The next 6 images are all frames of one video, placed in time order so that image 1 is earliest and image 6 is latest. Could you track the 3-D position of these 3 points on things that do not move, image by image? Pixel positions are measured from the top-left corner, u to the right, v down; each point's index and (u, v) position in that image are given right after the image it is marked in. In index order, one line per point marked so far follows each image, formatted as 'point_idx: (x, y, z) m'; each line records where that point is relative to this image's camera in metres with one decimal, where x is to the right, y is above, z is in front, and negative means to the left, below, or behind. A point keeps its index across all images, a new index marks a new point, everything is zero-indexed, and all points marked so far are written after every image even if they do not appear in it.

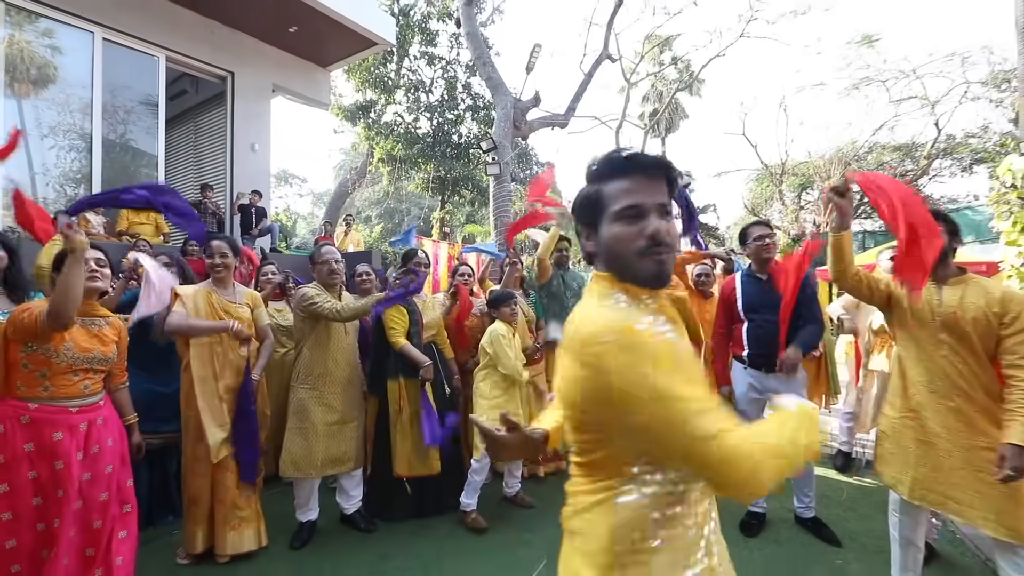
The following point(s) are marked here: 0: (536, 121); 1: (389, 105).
0: (+0.6, +4.0, +11.6) m
1: (-3.8, +5.7, +14.9) m
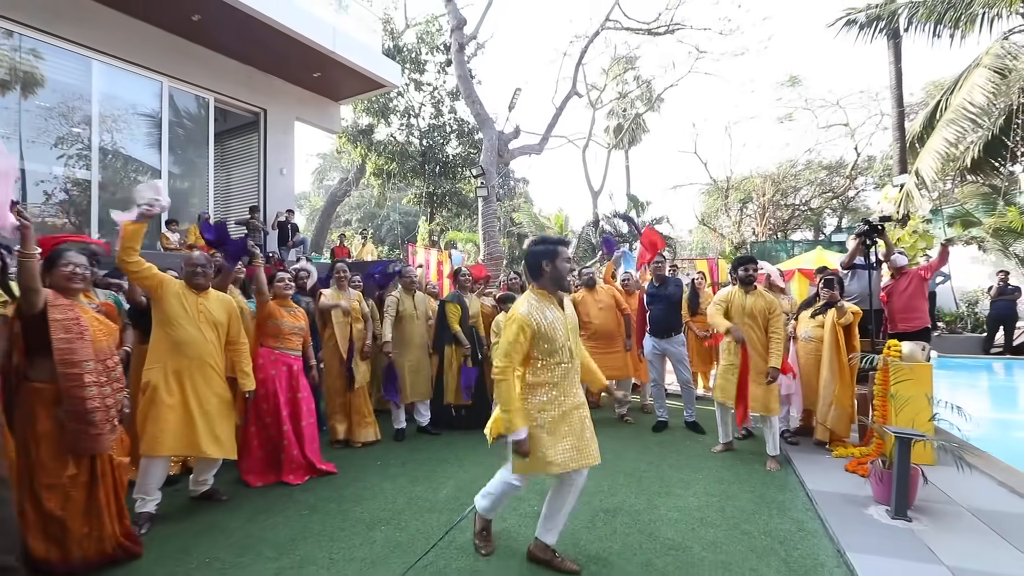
0: (+0.1, +4.0, +13.9) m
1: (-4.5, +5.7, +16.9) m
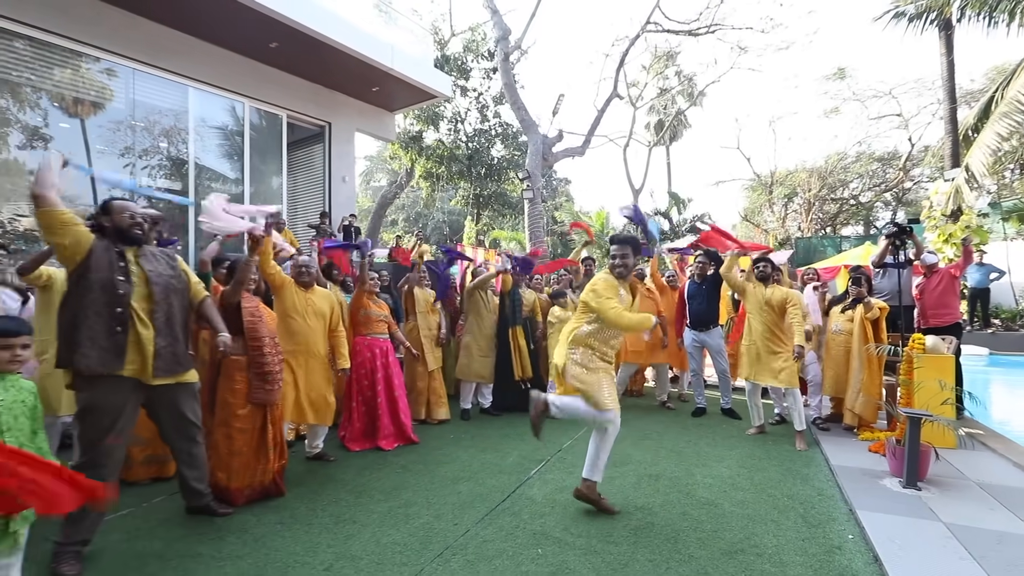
0: (+1.4, +4.1, +14.4) m
1: (-2.9, +5.8, +17.8) m
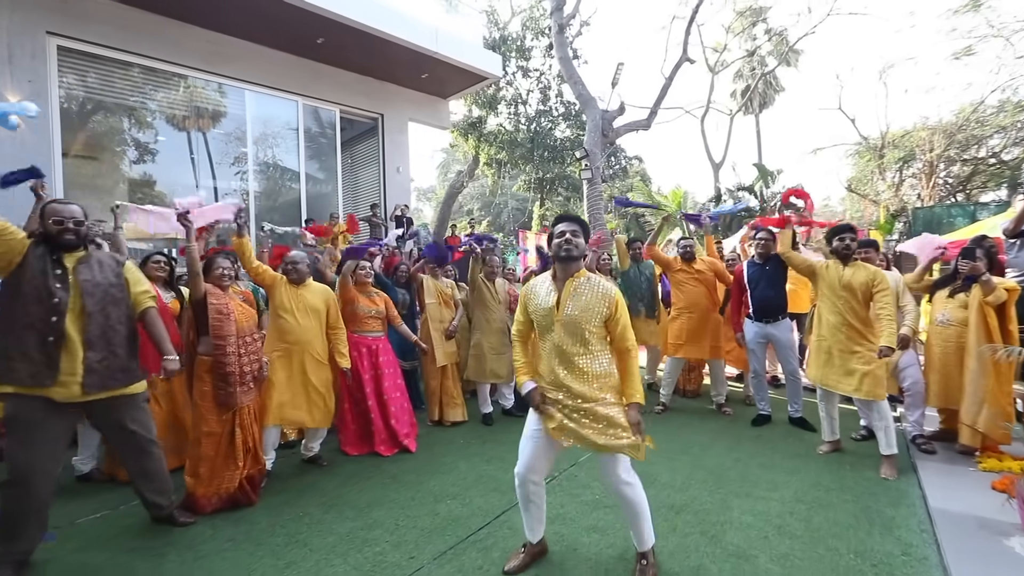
0: (+3.1, +4.4, +13.3) m
1: (-0.7, +6.2, +17.3) m
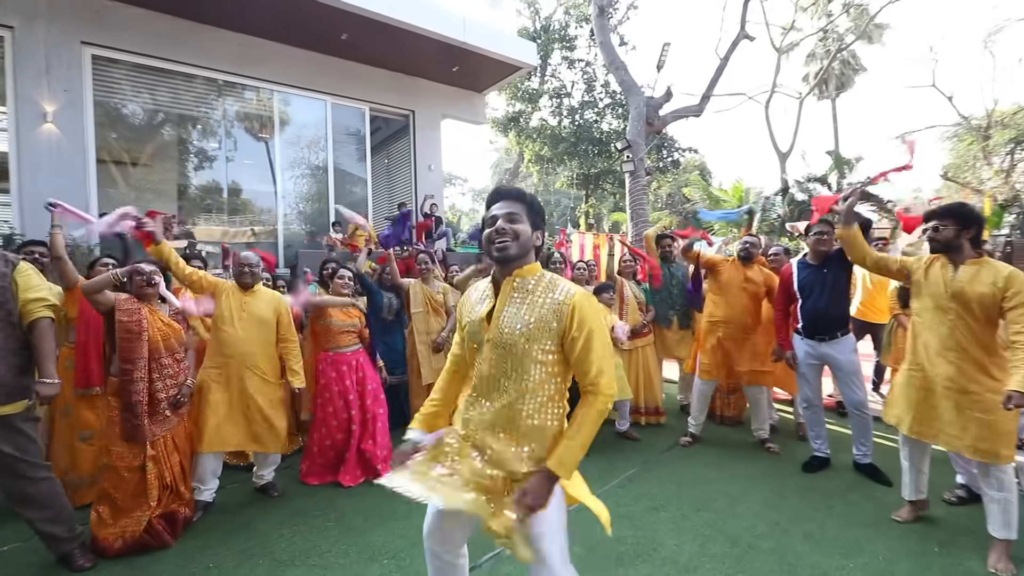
0: (+4.0, +4.4, +12.1) m
1: (+0.8, +6.1, +16.6) m
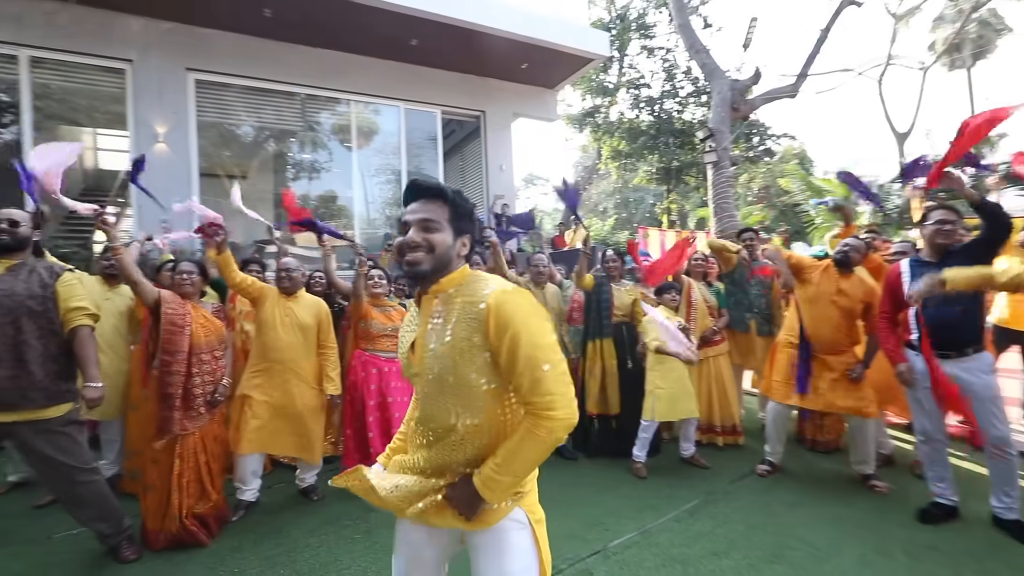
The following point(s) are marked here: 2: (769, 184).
0: (+5.6, +4.3, +11.0) m
1: (+3.3, +6.0, +15.9) m
2: (+7.8, +3.1, +14.7) m
